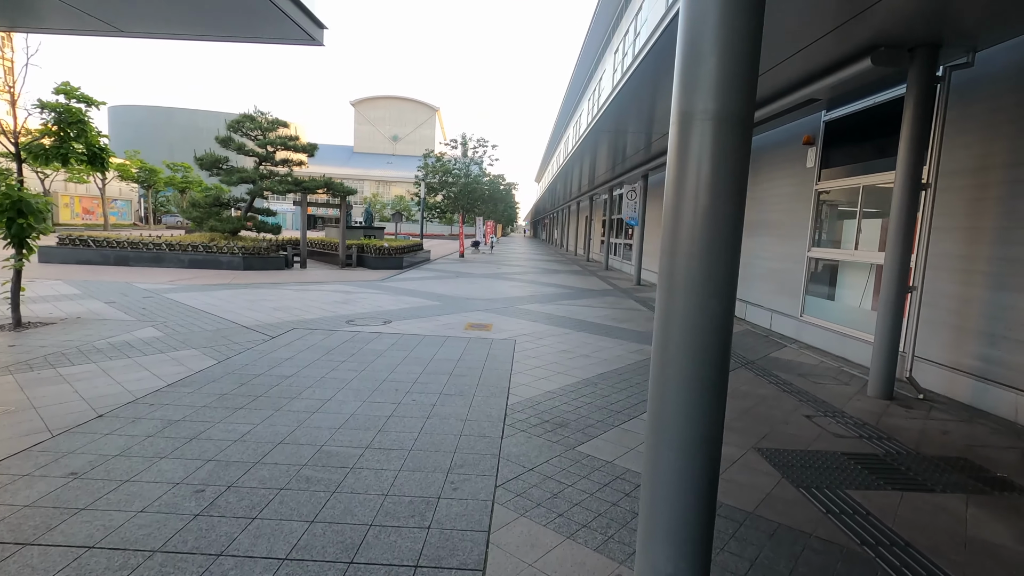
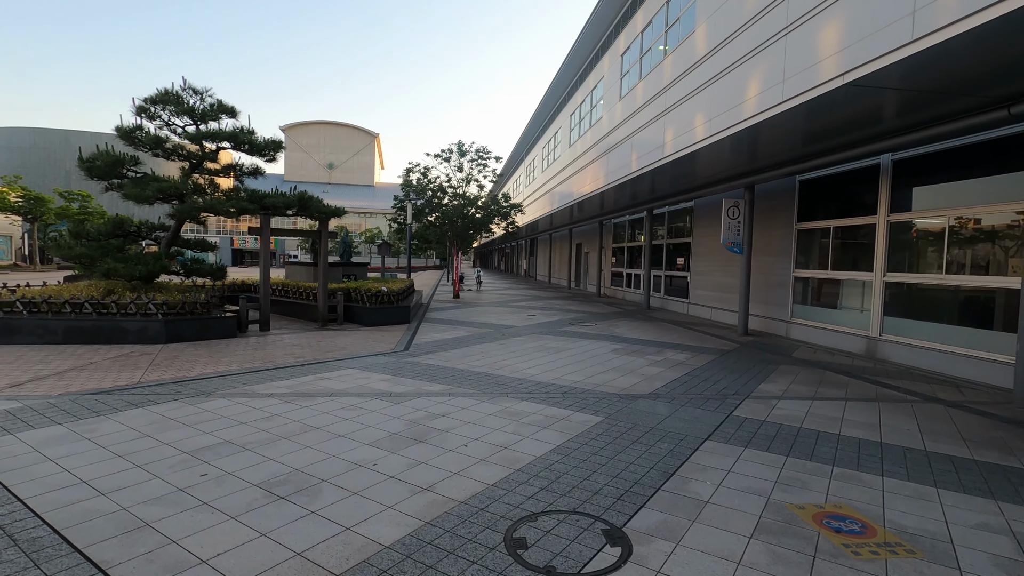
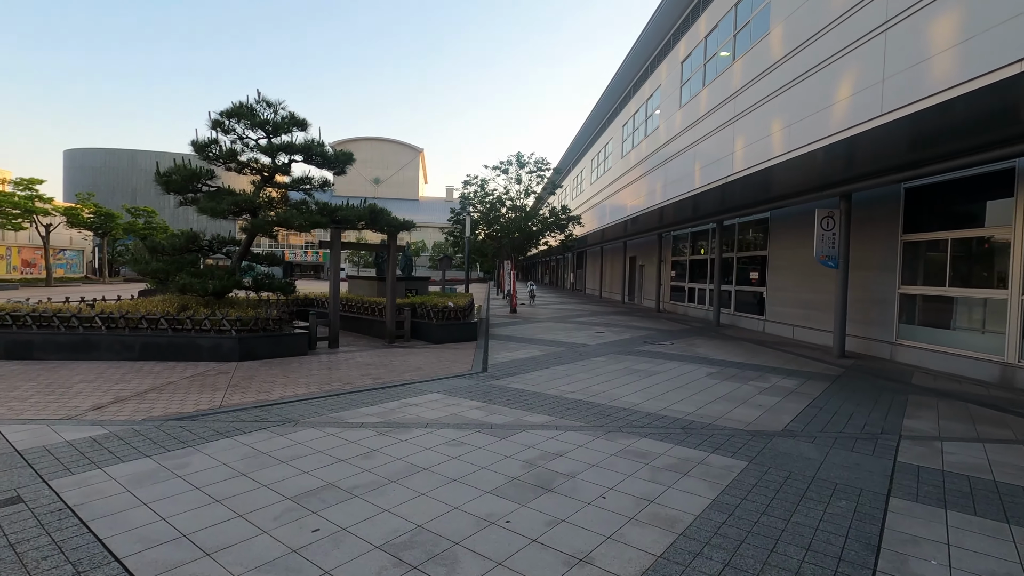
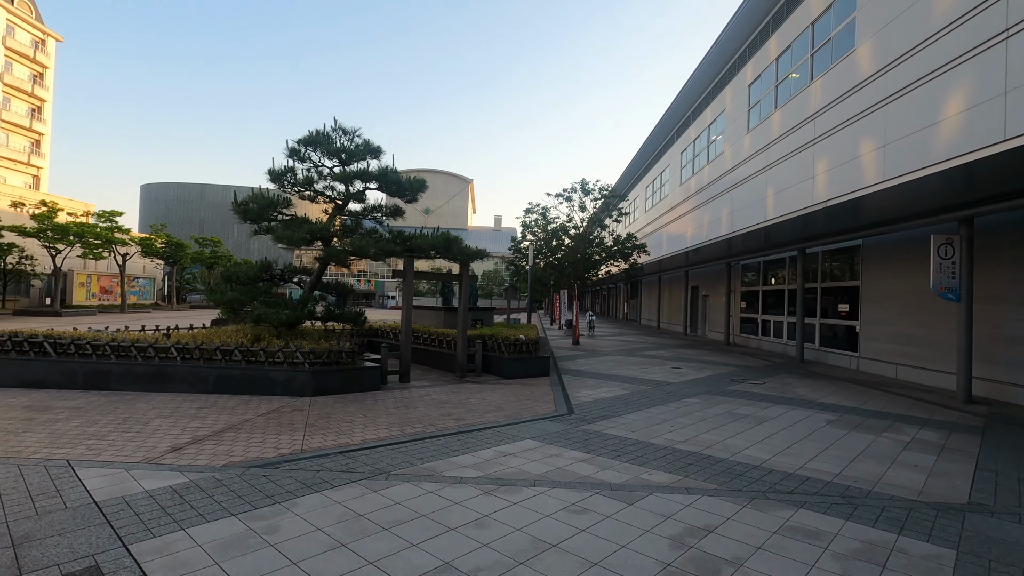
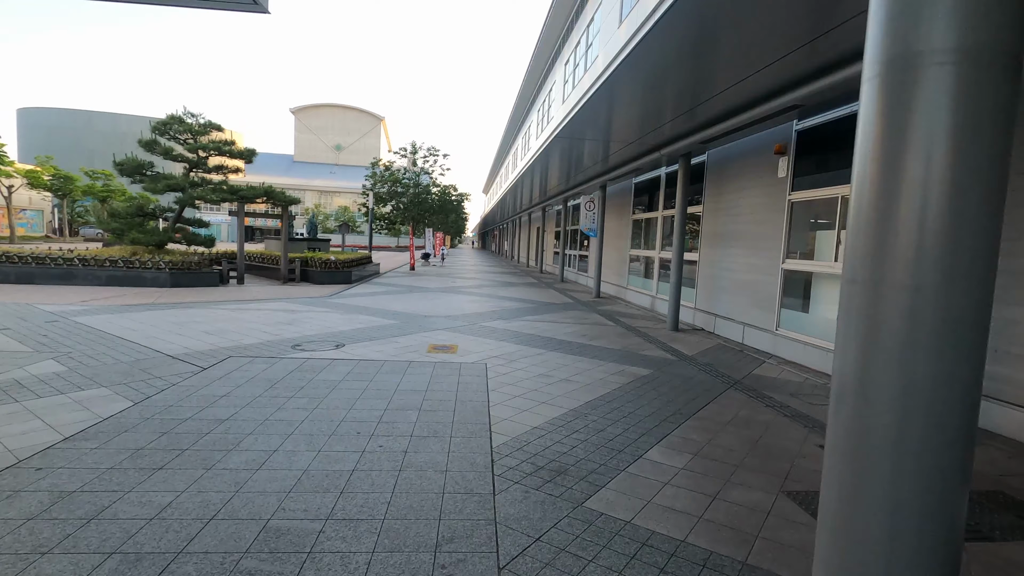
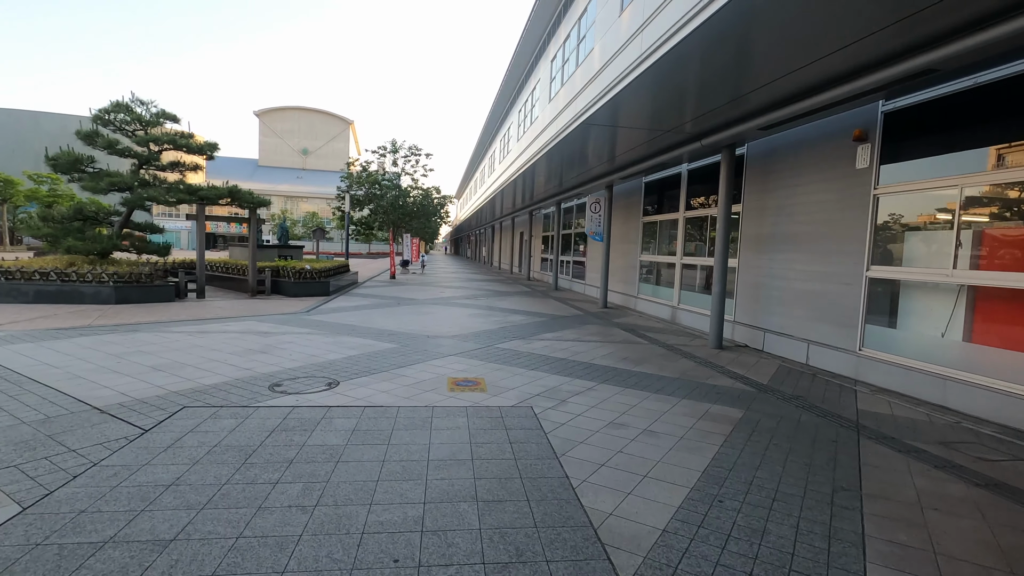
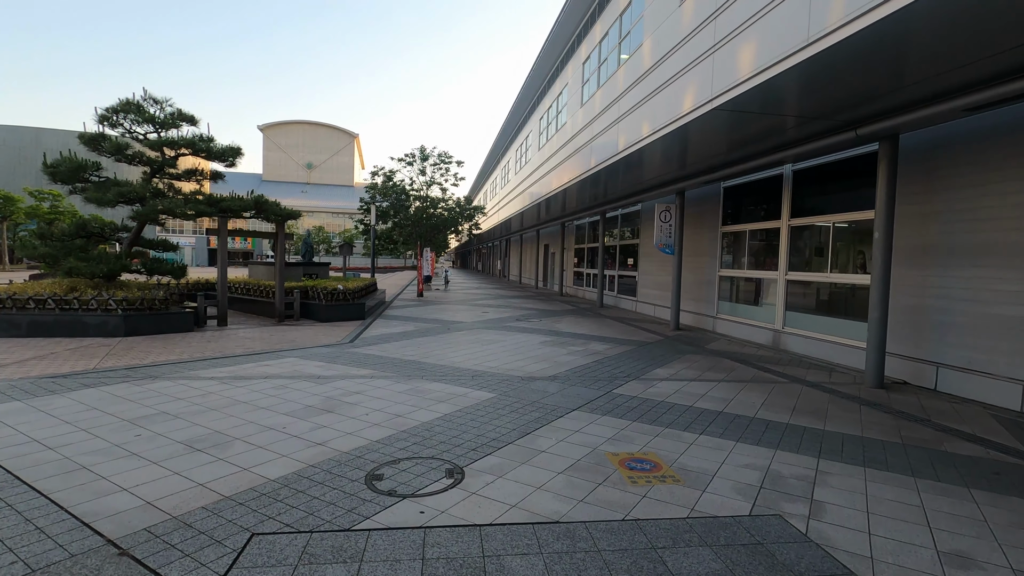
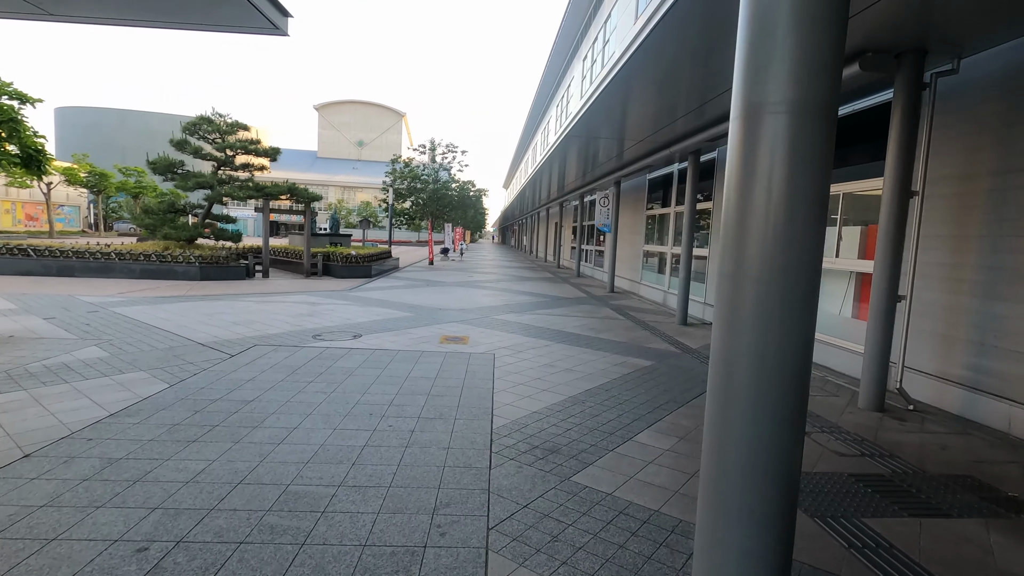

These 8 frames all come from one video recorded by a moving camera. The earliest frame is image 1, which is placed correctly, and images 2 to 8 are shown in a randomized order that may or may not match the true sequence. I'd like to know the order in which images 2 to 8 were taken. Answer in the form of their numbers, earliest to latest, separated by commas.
8, 5, 6, 7, 2, 3, 4
